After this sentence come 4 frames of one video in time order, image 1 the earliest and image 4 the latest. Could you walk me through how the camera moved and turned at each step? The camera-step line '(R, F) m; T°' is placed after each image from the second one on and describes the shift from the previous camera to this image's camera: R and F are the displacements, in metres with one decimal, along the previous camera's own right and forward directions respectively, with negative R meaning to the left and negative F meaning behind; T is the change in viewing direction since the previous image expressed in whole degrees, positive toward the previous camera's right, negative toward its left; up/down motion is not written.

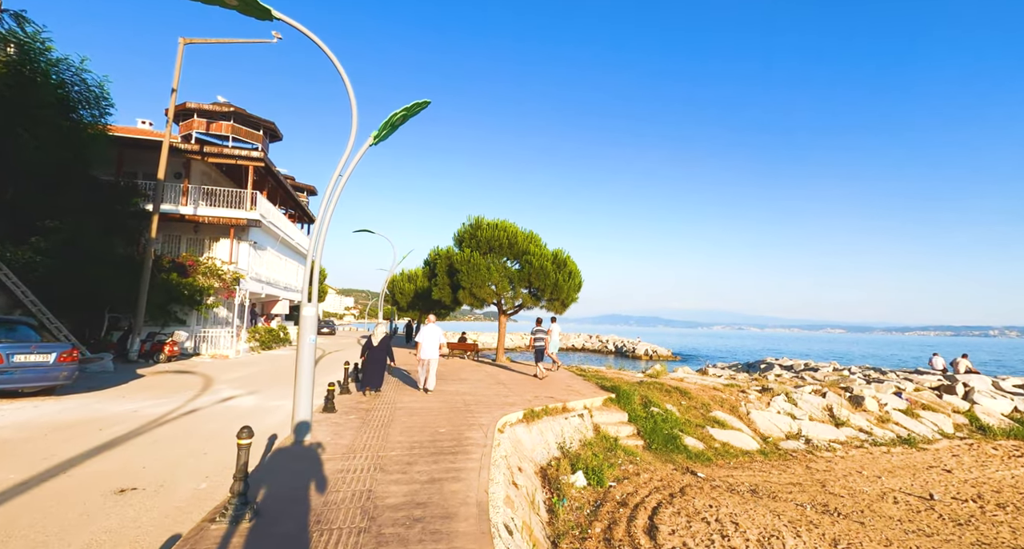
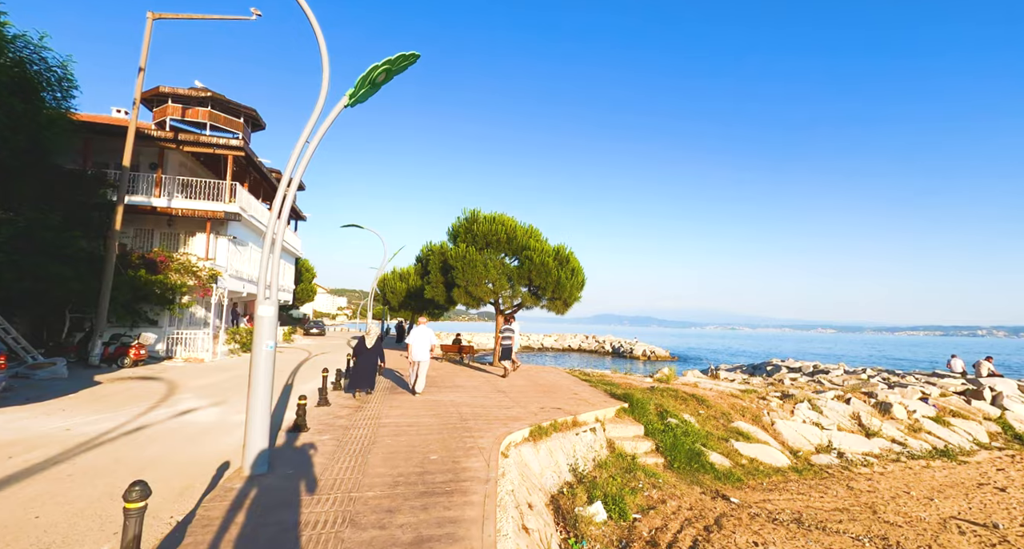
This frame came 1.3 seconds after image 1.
(-0.2, +1.5) m; +1°
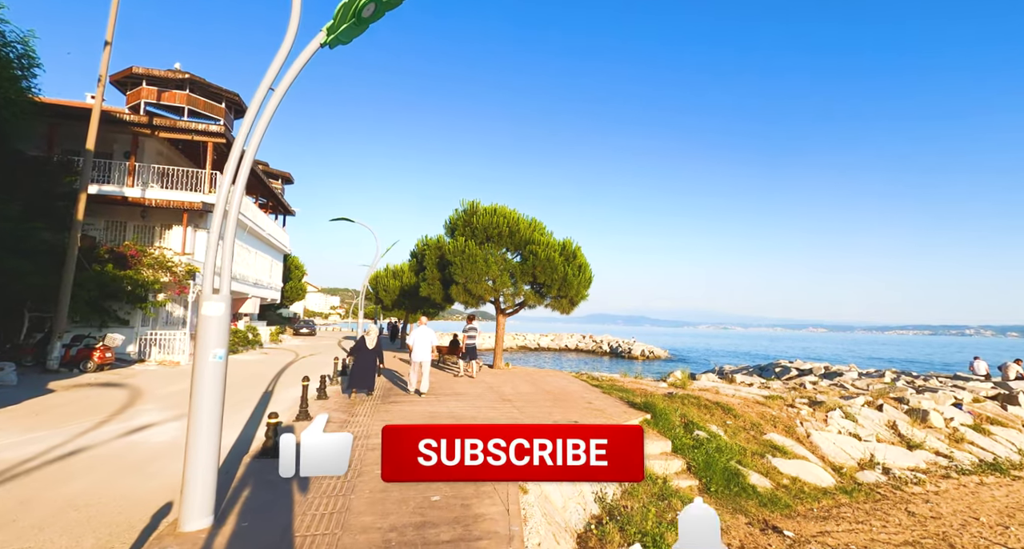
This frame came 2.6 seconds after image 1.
(-0.3, +1.5) m; +1°
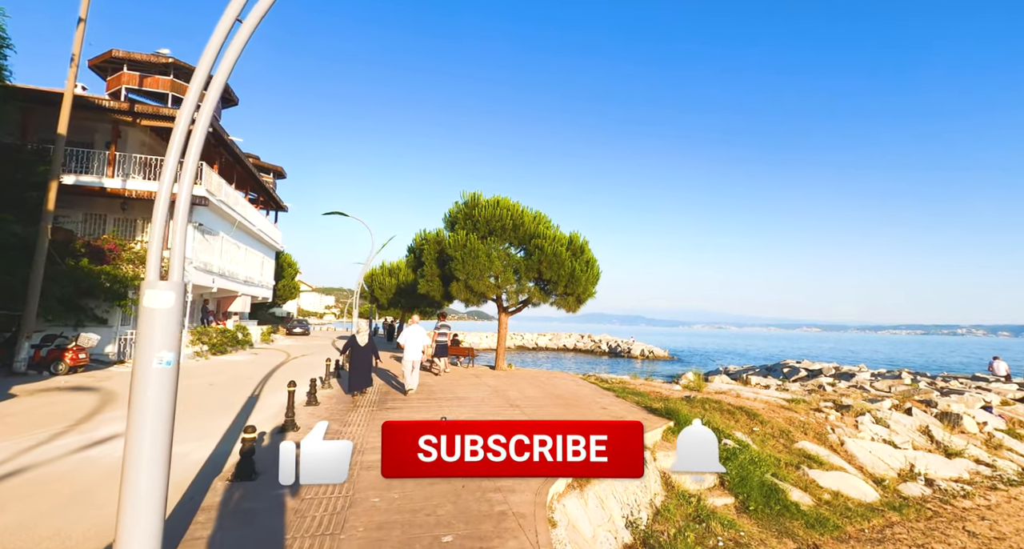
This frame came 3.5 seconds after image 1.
(-0.3, +1.1) m; 0°
